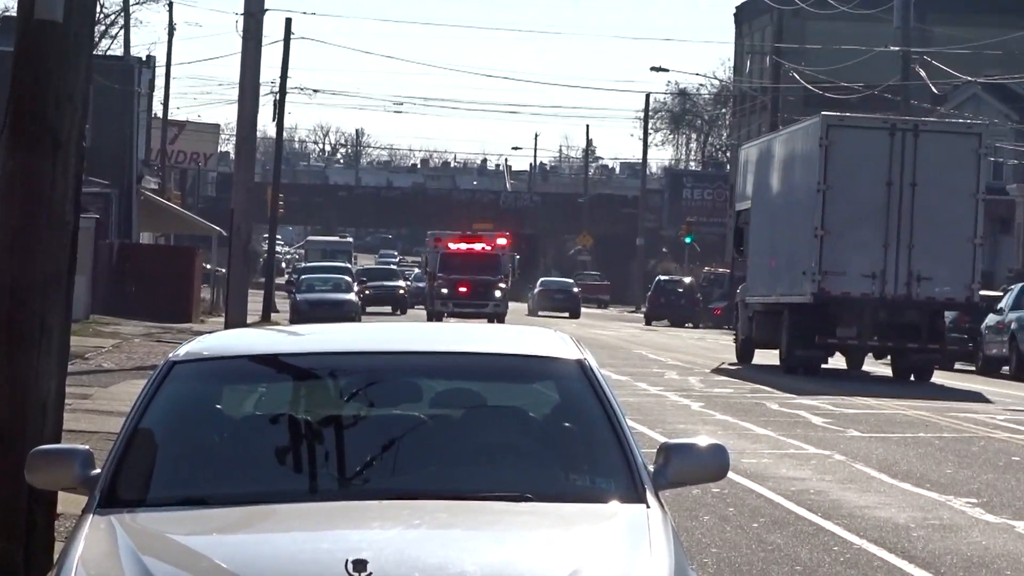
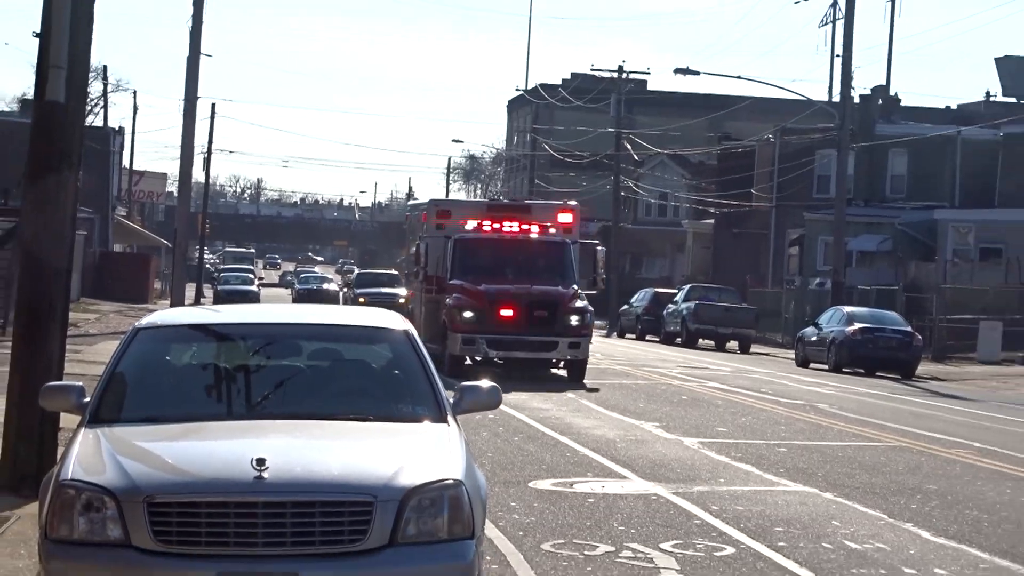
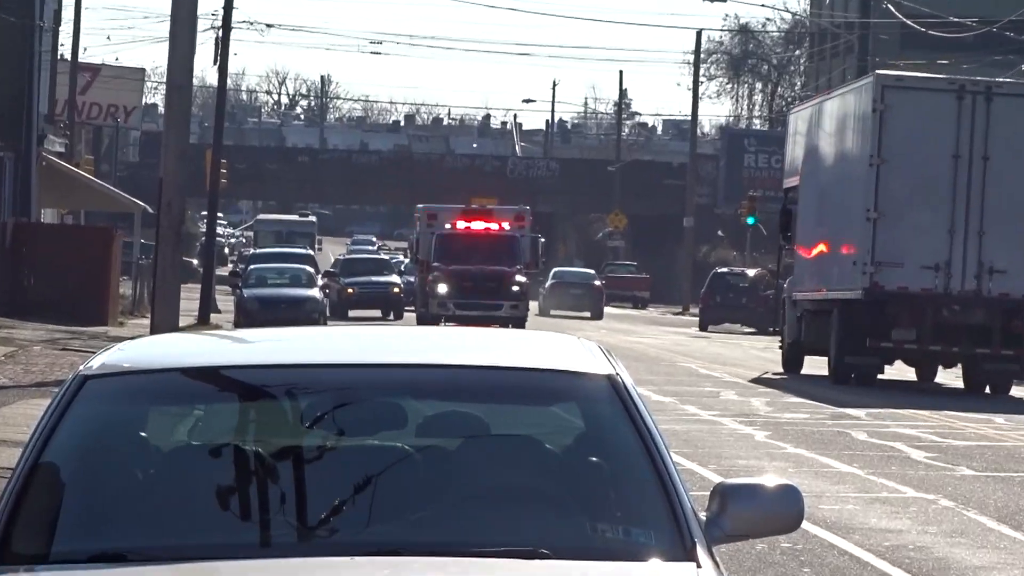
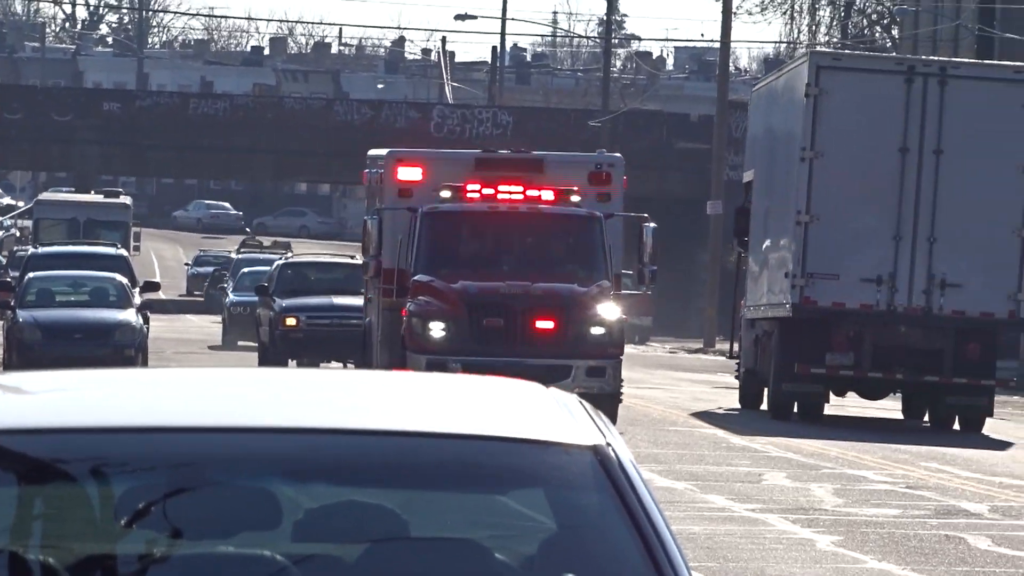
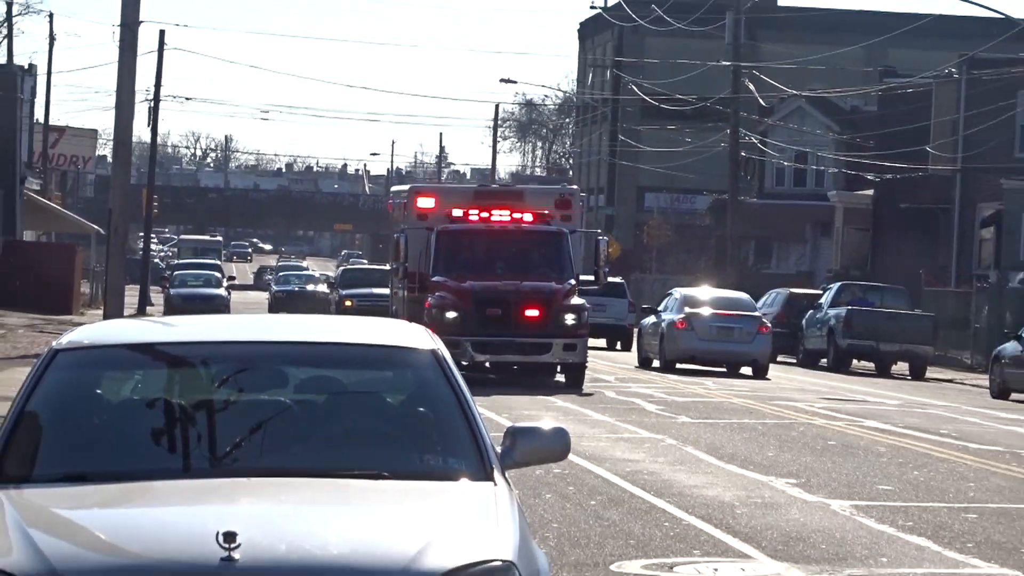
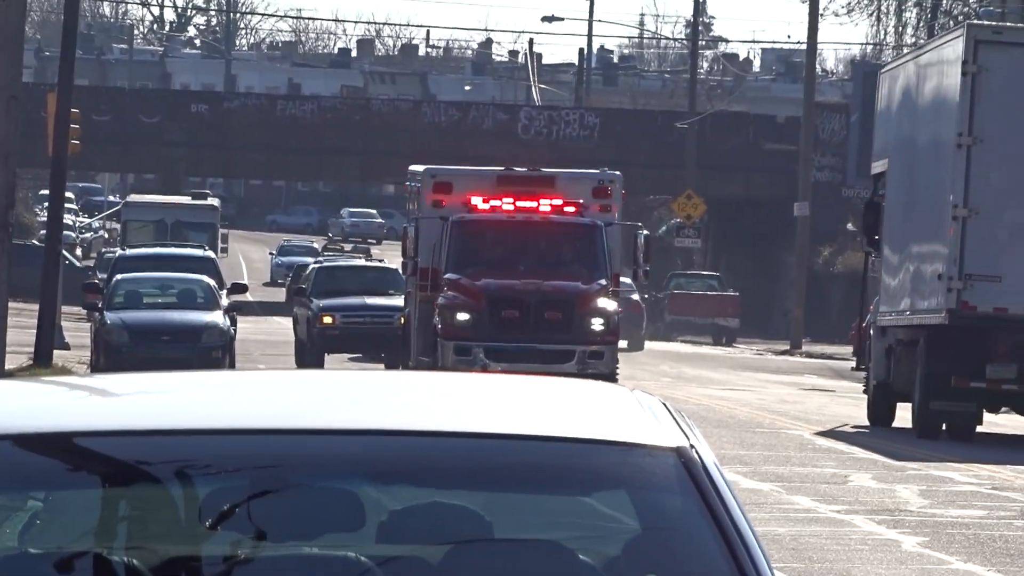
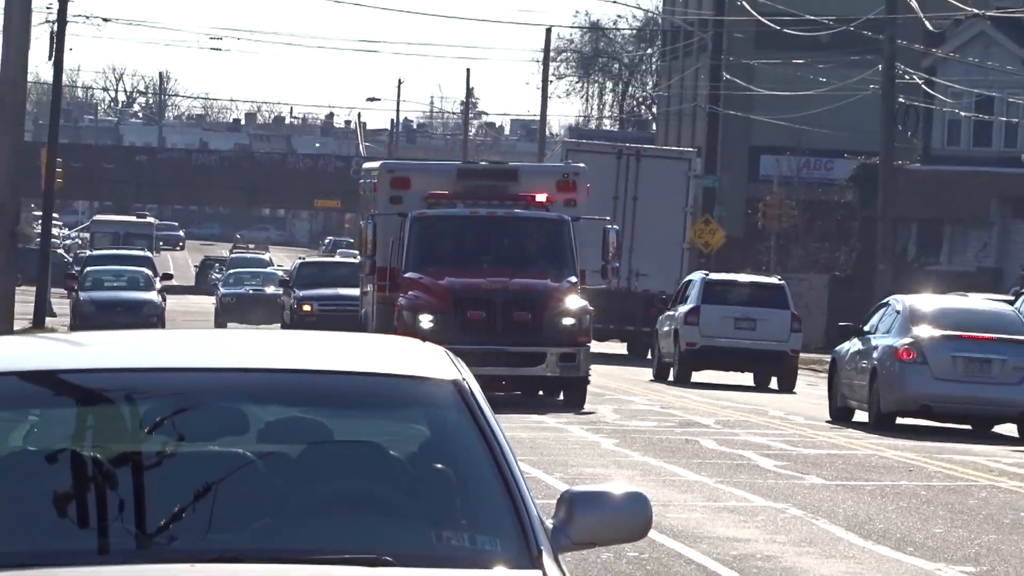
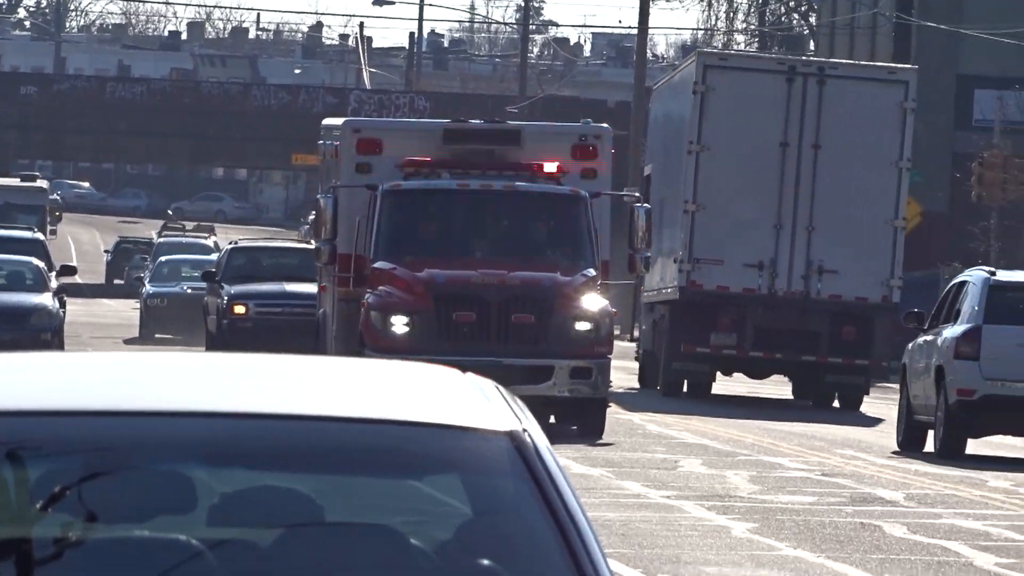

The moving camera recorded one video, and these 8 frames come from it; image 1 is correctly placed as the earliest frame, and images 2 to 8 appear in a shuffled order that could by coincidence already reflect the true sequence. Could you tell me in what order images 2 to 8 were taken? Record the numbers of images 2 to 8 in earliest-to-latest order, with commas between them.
3, 6, 4, 8, 7, 5, 2
